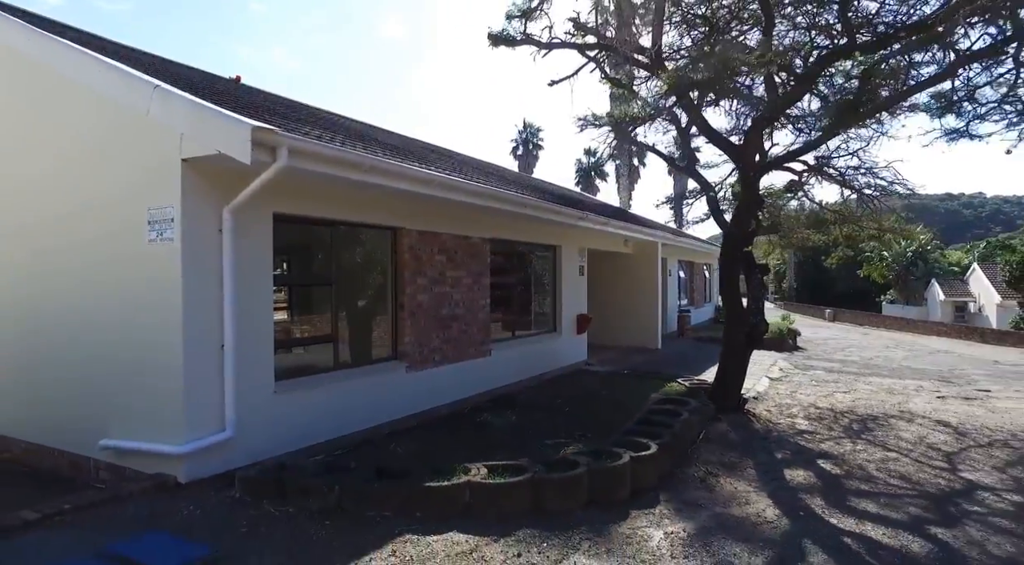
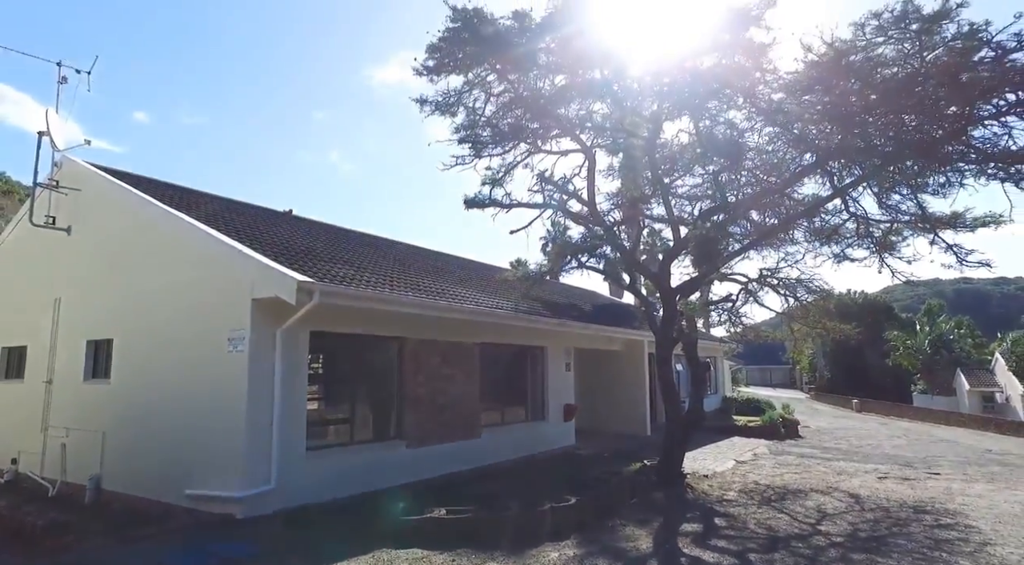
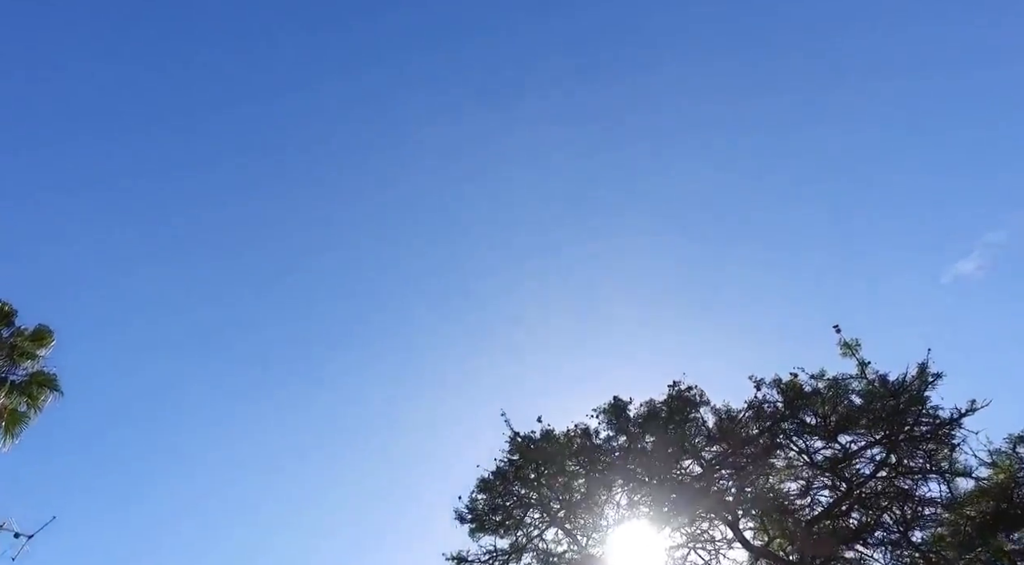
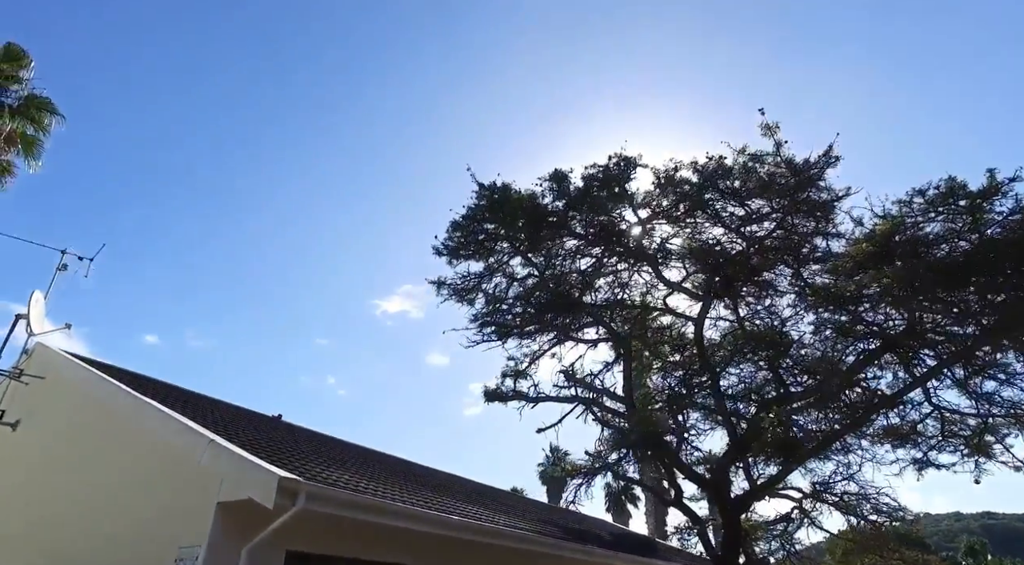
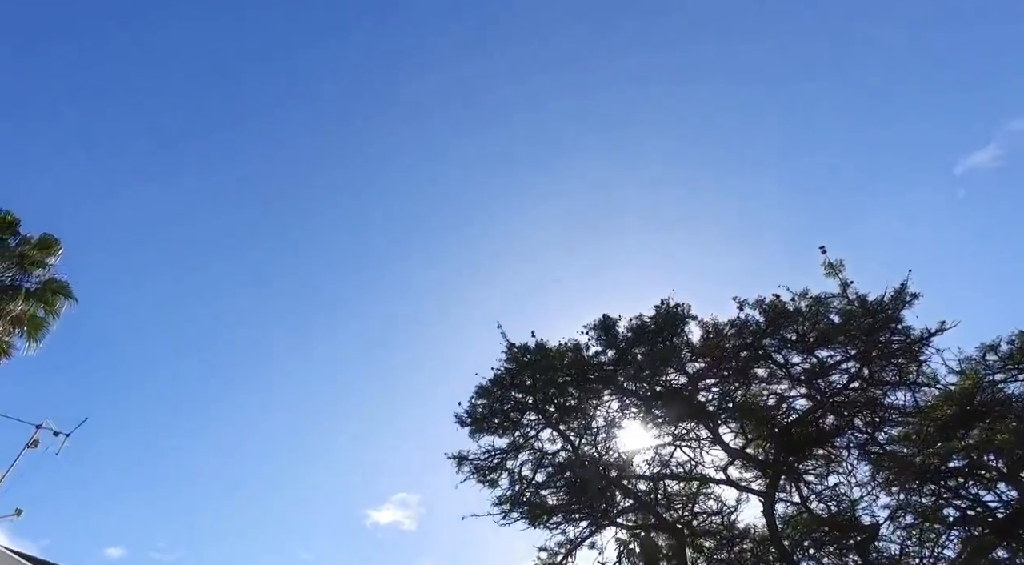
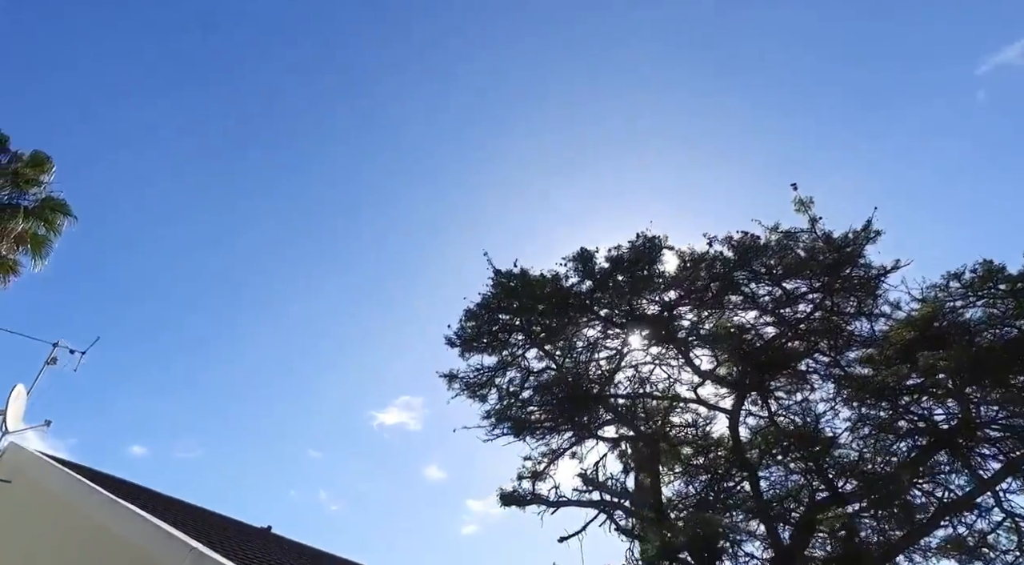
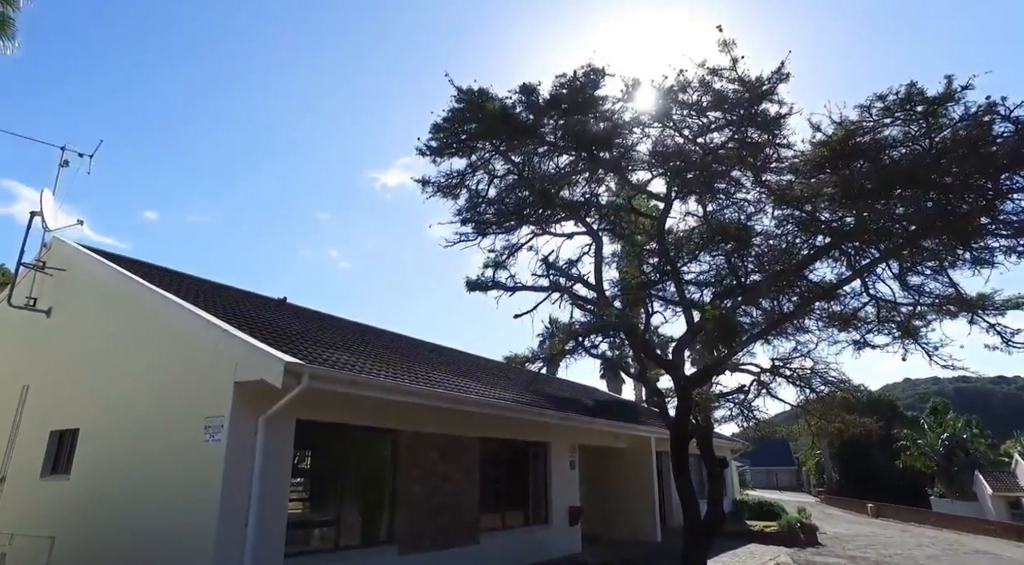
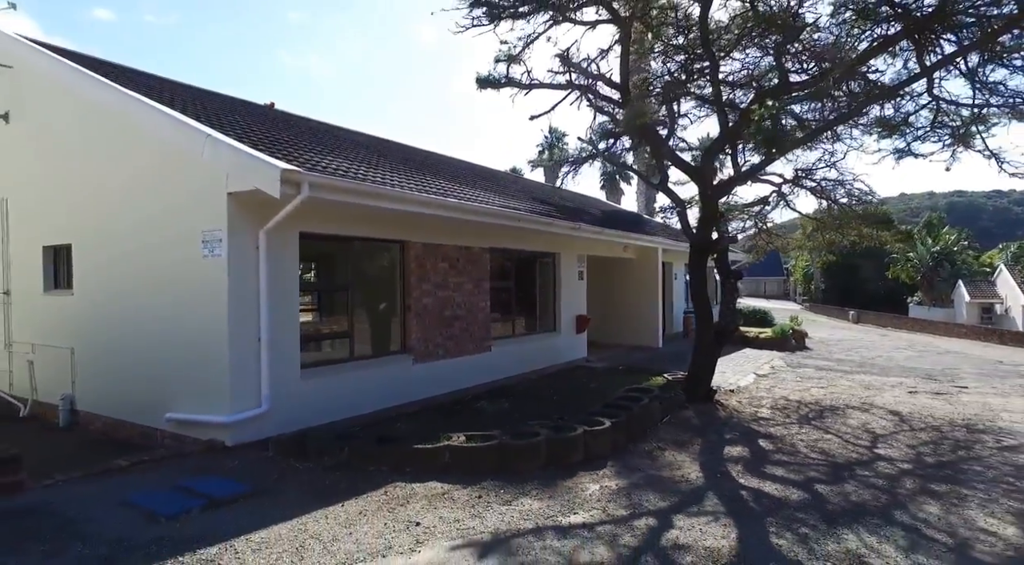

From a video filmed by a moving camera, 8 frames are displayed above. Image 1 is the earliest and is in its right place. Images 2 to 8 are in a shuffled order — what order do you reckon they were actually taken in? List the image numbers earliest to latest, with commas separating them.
8, 2, 7, 4, 6, 5, 3
